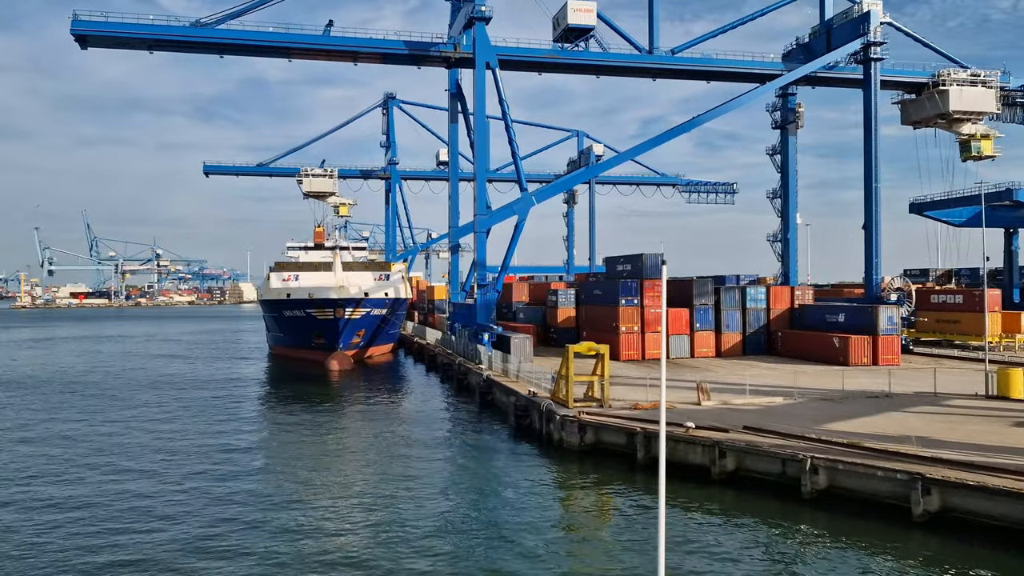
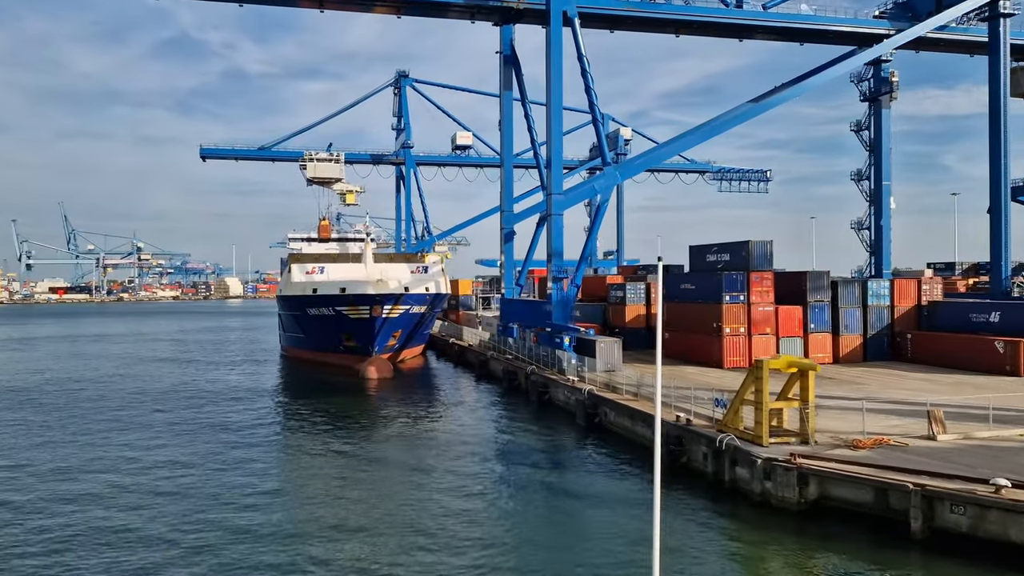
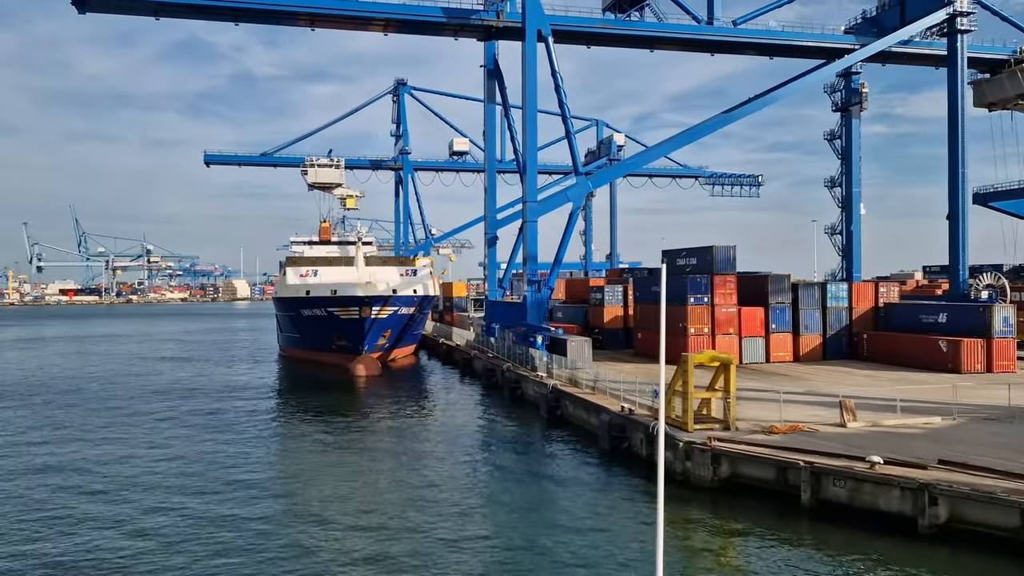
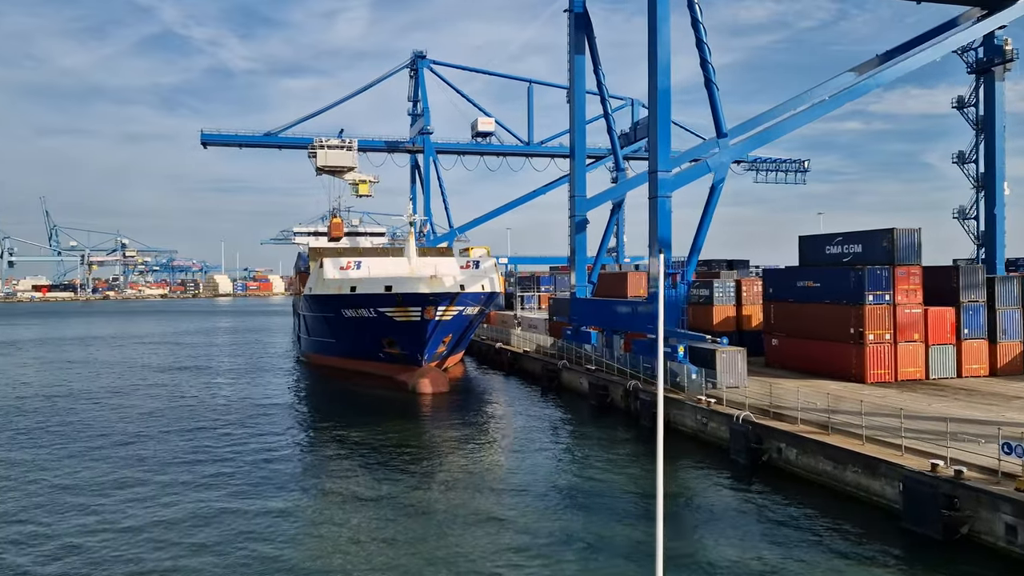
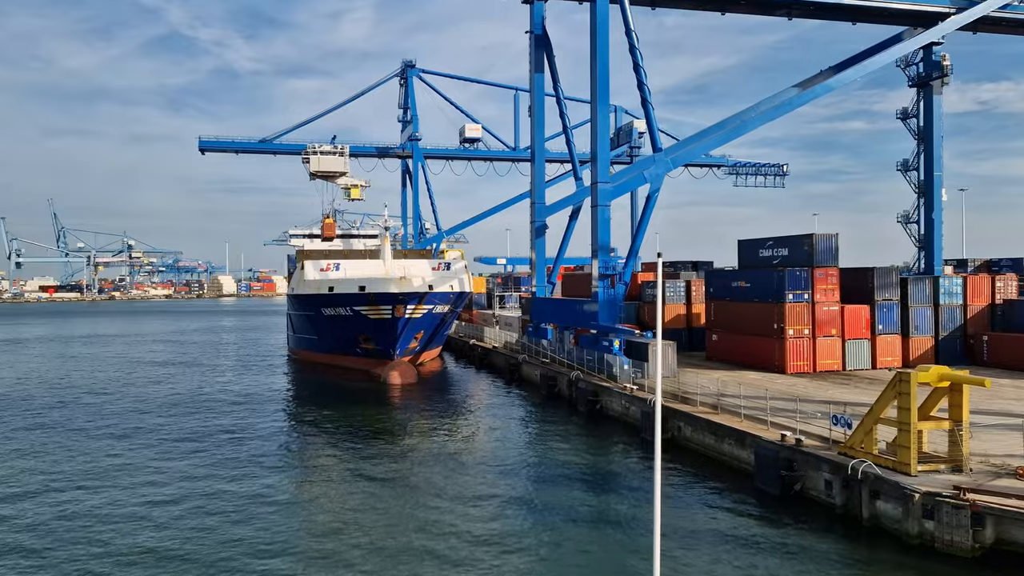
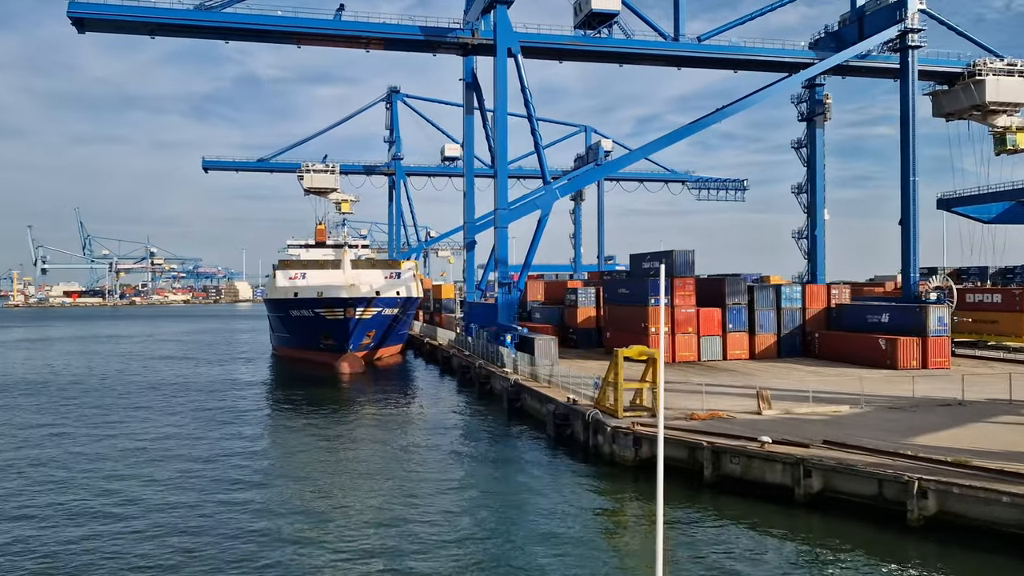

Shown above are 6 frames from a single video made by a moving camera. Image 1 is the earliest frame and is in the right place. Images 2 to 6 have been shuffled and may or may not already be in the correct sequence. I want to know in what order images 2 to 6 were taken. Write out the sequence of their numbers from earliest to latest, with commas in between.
6, 3, 2, 5, 4
